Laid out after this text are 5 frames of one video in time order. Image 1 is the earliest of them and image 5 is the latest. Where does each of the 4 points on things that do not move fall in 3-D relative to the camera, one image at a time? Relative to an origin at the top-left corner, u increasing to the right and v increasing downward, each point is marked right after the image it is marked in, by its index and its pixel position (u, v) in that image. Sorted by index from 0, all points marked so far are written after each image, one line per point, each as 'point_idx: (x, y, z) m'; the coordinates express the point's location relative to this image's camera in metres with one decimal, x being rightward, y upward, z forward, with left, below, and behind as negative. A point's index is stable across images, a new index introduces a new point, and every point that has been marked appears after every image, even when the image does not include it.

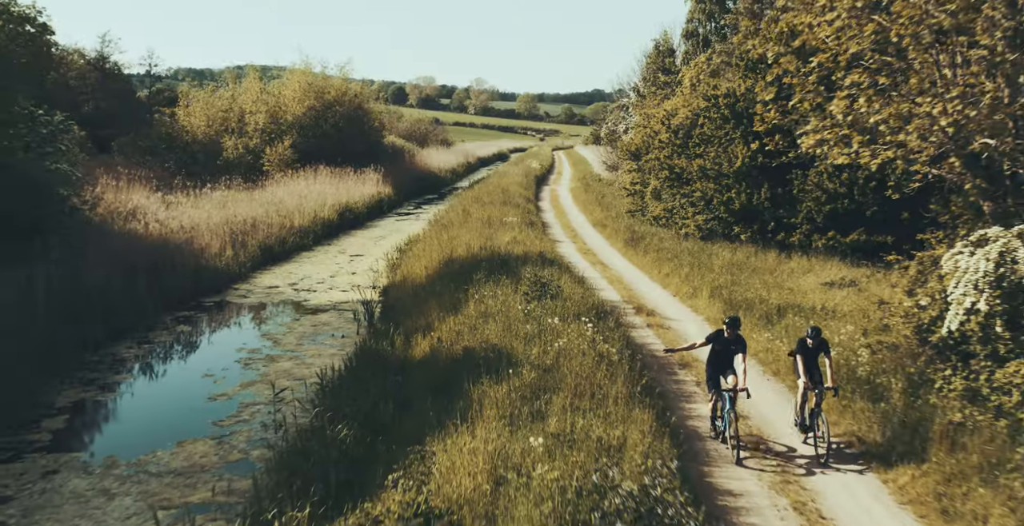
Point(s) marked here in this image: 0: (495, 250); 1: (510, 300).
0: (-0.4, +0.3, +17.8) m
1: (0.0, -0.5, +12.7) m
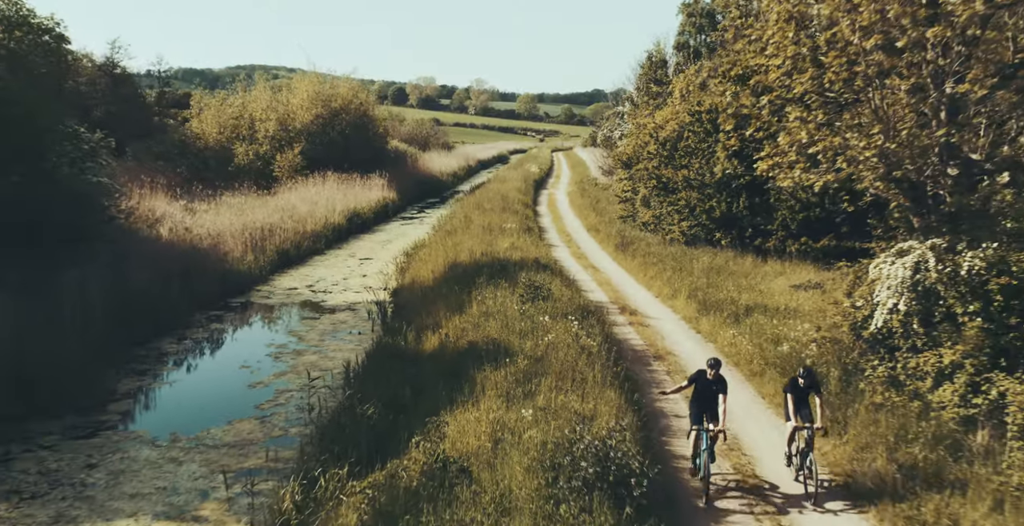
0: (-0.4, +0.2, +19.7) m
1: (-0.1, -0.6, +14.6) m
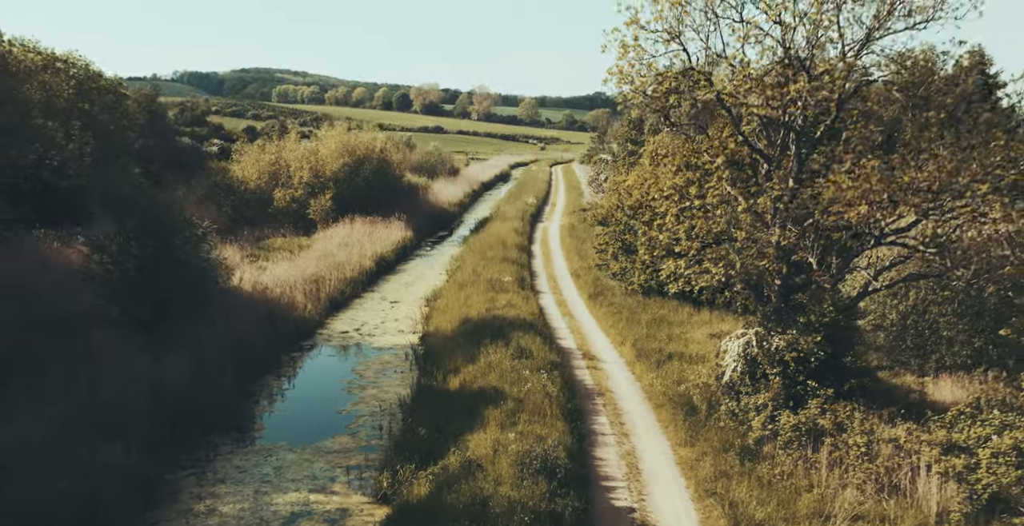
0: (-0.5, -1.5, +27.2) m
1: (-0.2, -2.3, +22.1) m
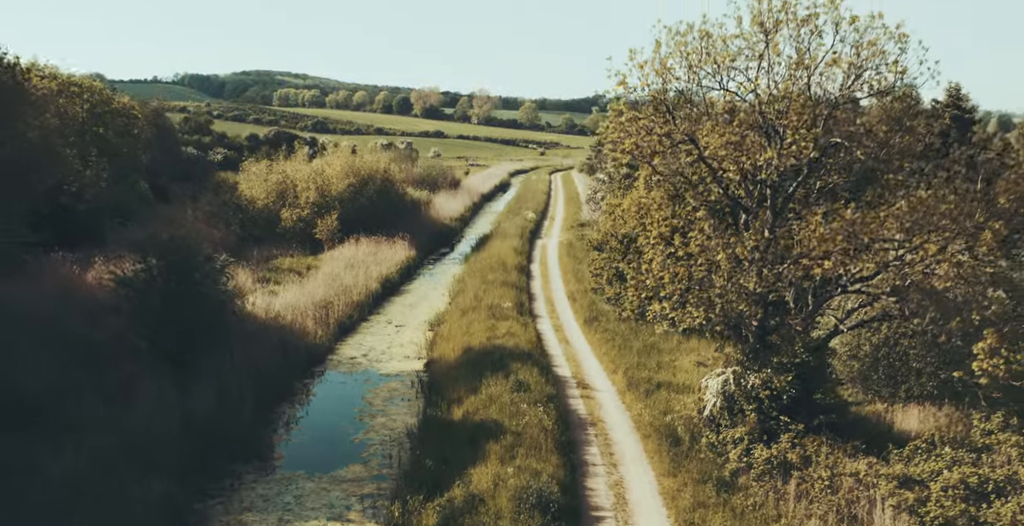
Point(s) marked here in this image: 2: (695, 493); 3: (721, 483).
0: (-0.5, -2.5, +29.0) m
1: (-0.2, -3.3, +23.9) m
2: (+3.8, -4.7, +18.6) m
3: (+4.4, -4.6, +18.9) m
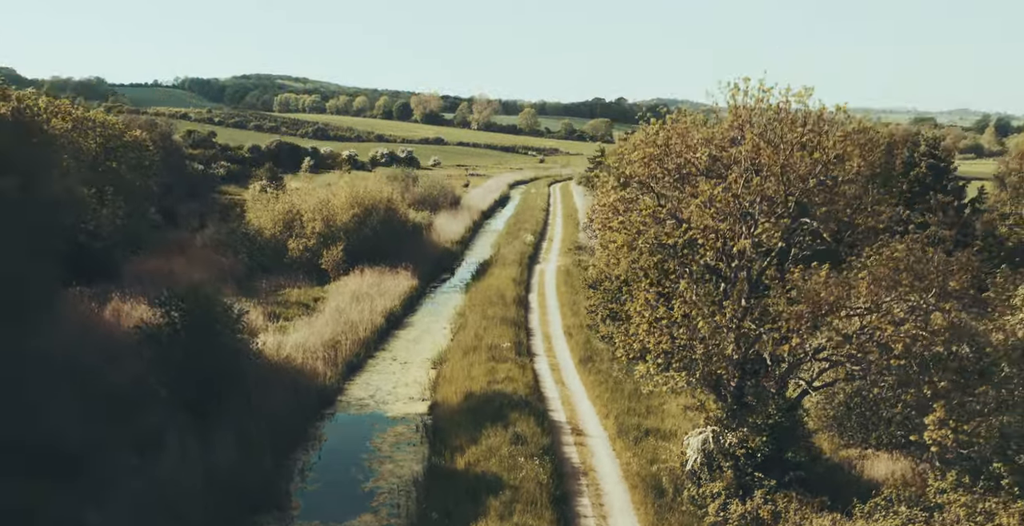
0: (-0.6, -4.2, +30.9) m
1: (-0.3, -5.0, +25.8) m
2: (+3.7, -6.4, +20.5) m
3: (+4.4, -6.3, +20.9) m
